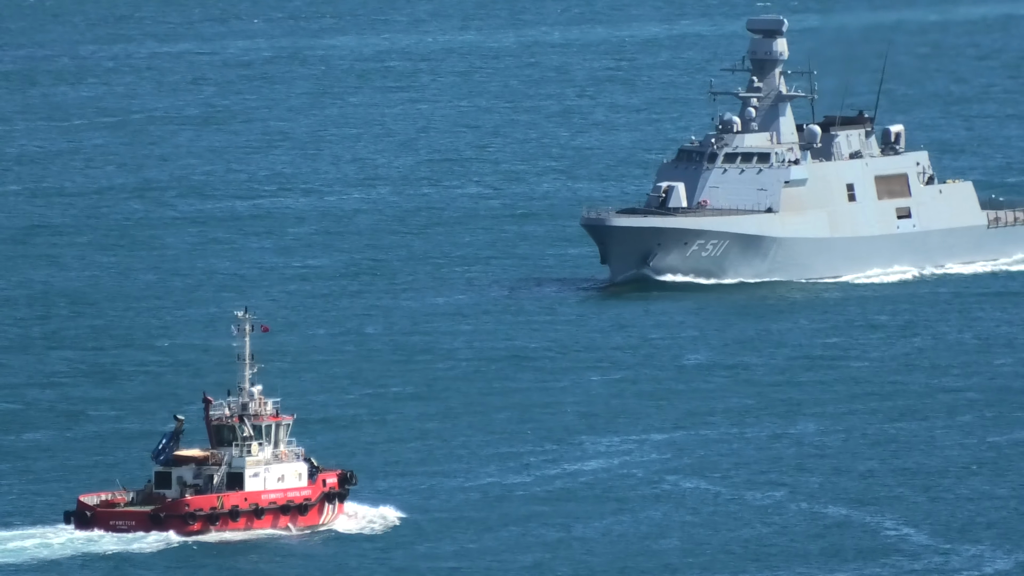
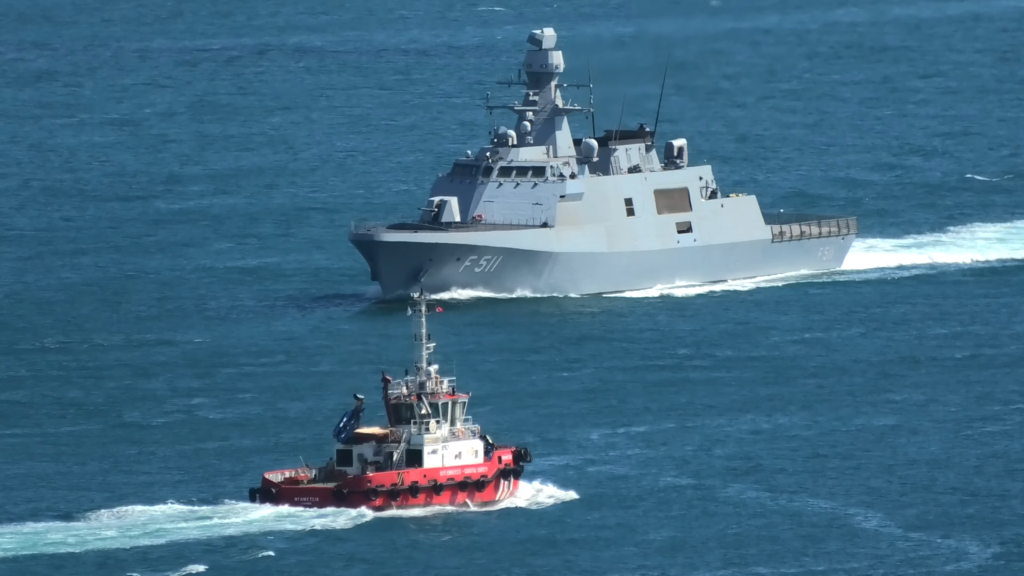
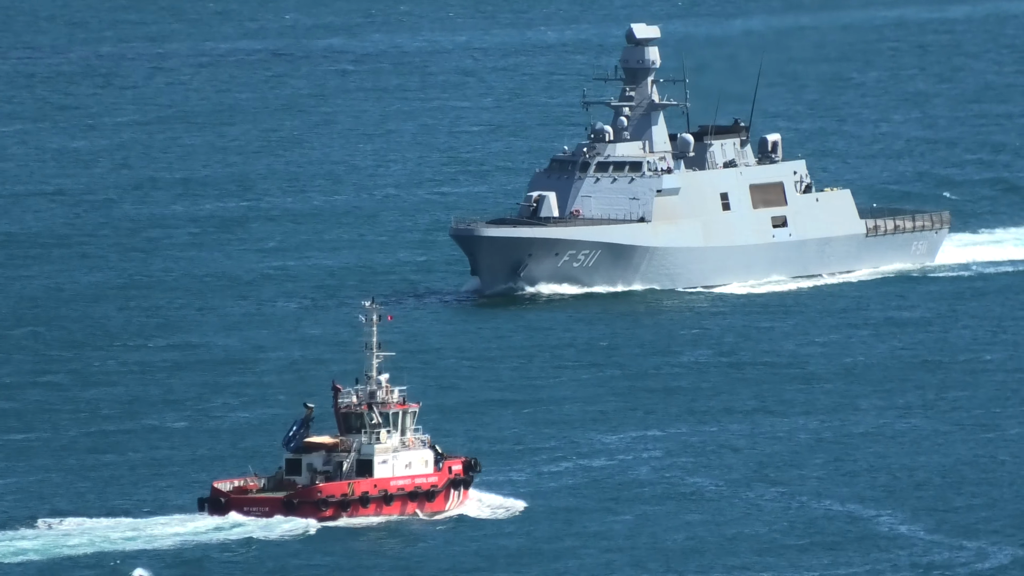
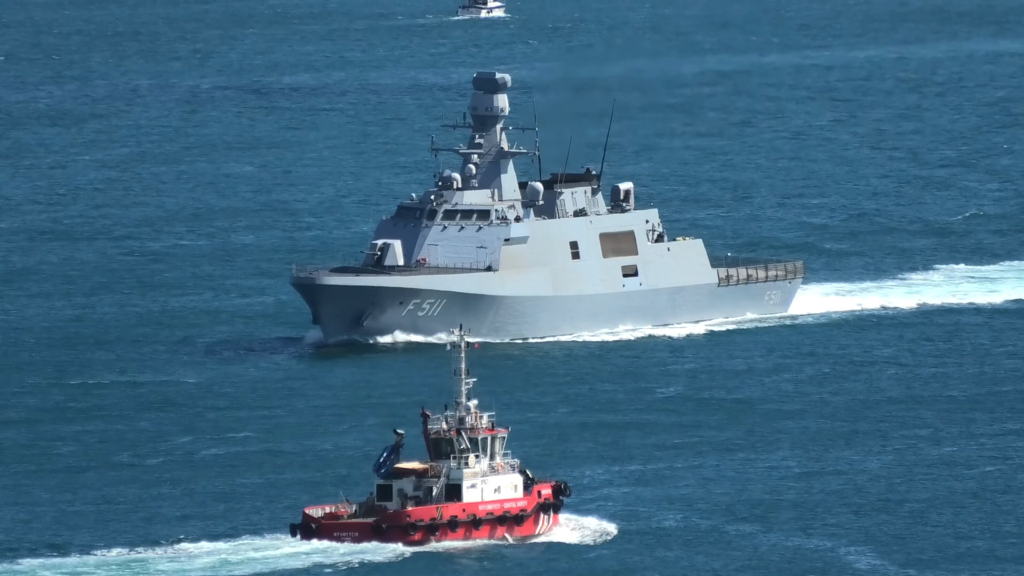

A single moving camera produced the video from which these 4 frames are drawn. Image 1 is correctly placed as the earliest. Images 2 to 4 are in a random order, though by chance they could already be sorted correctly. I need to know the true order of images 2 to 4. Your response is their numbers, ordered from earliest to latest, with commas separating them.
3, 2, 4
